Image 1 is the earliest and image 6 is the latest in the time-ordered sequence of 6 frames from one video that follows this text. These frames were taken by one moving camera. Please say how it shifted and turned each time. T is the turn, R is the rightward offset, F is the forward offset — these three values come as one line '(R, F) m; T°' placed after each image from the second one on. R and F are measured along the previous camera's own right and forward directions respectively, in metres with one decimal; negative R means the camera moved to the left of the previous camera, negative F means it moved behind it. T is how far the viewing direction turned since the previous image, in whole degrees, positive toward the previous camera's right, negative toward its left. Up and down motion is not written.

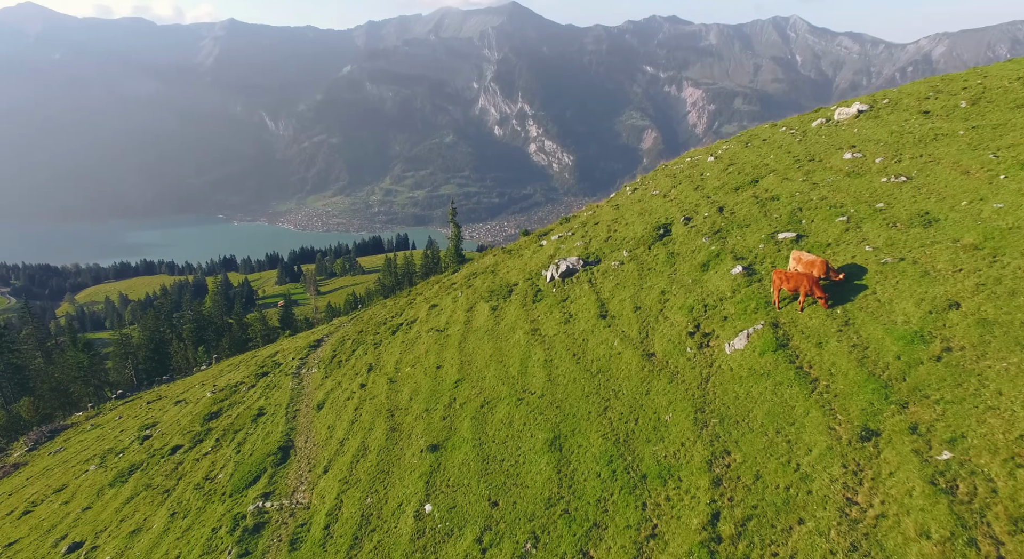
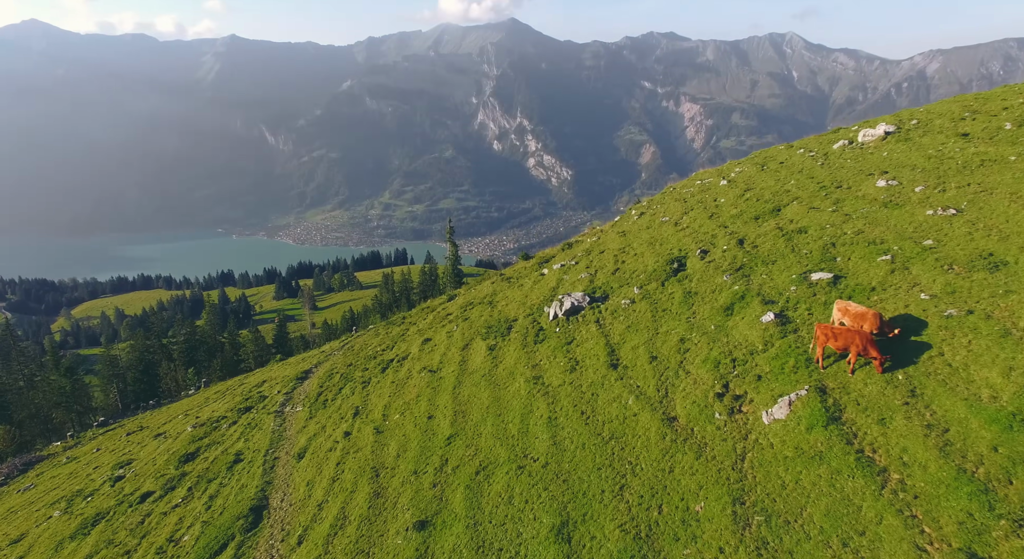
(0.0, +2.7) m; 0°
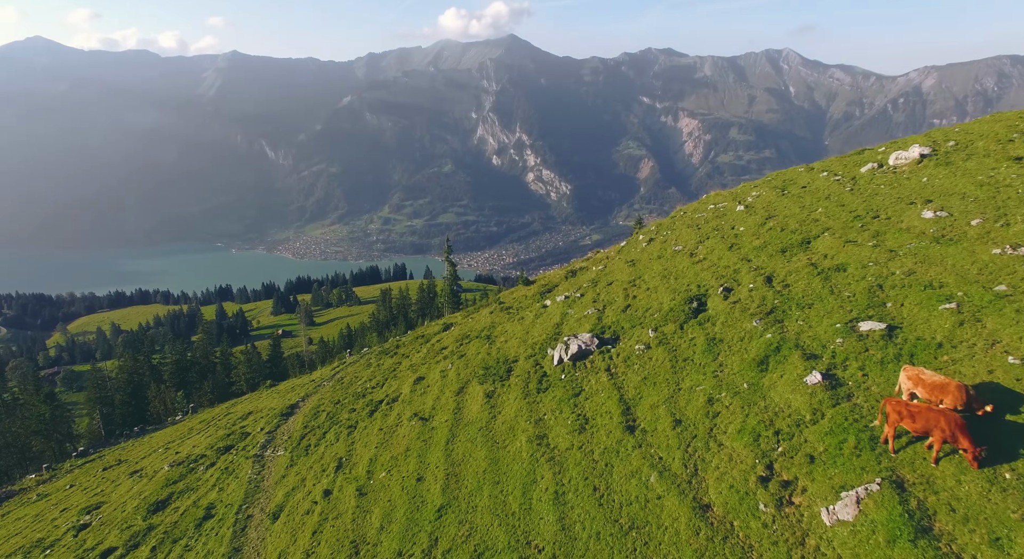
(0.0, +2.9) m; 0°
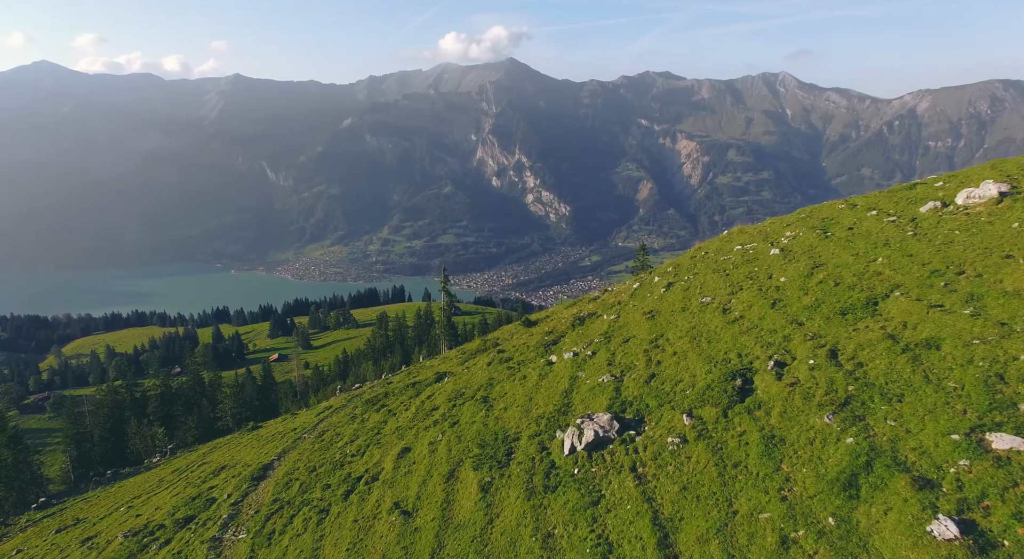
(0.0, +4.7) m; 0°
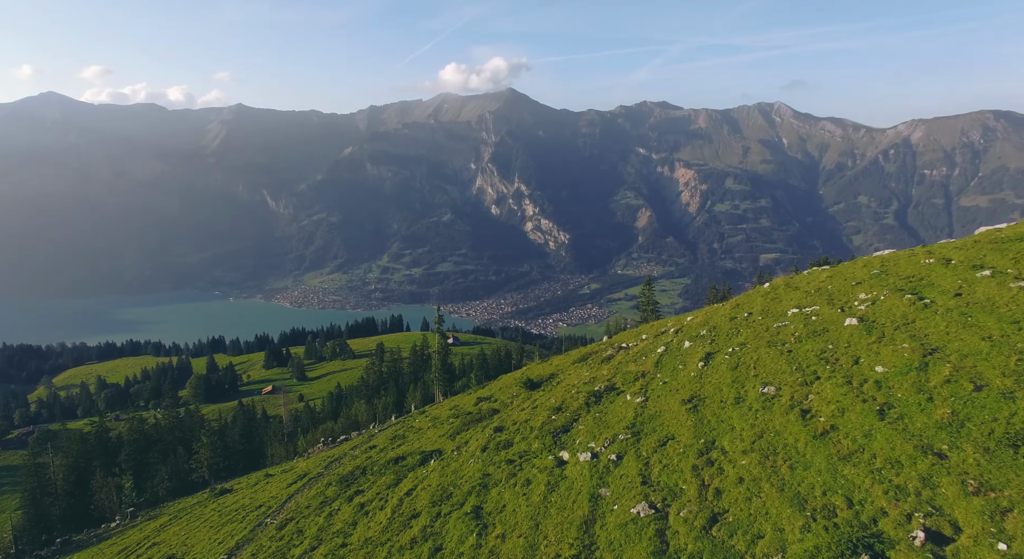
(0.0, +7.1) m; 0°
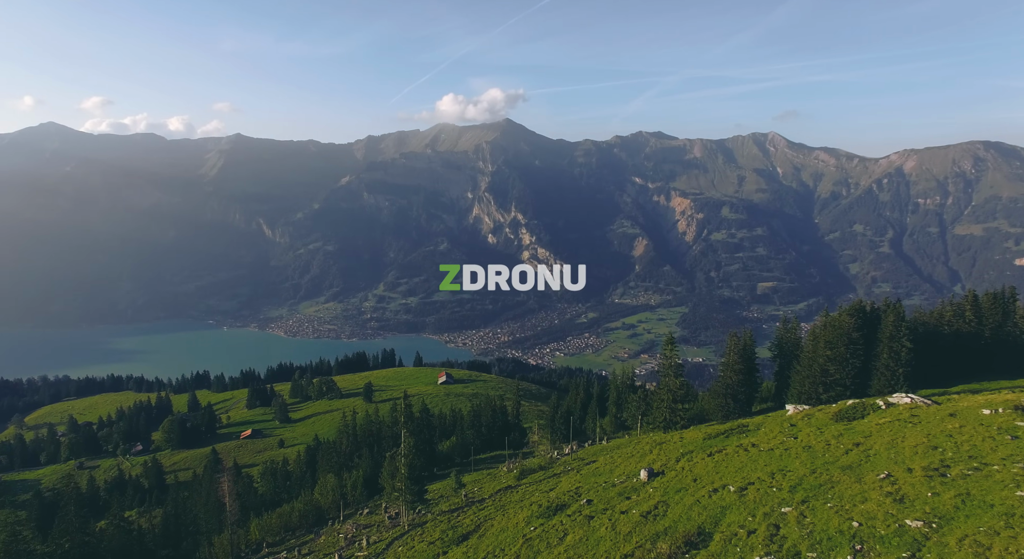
(+0.6, +25.8) m; 0°
